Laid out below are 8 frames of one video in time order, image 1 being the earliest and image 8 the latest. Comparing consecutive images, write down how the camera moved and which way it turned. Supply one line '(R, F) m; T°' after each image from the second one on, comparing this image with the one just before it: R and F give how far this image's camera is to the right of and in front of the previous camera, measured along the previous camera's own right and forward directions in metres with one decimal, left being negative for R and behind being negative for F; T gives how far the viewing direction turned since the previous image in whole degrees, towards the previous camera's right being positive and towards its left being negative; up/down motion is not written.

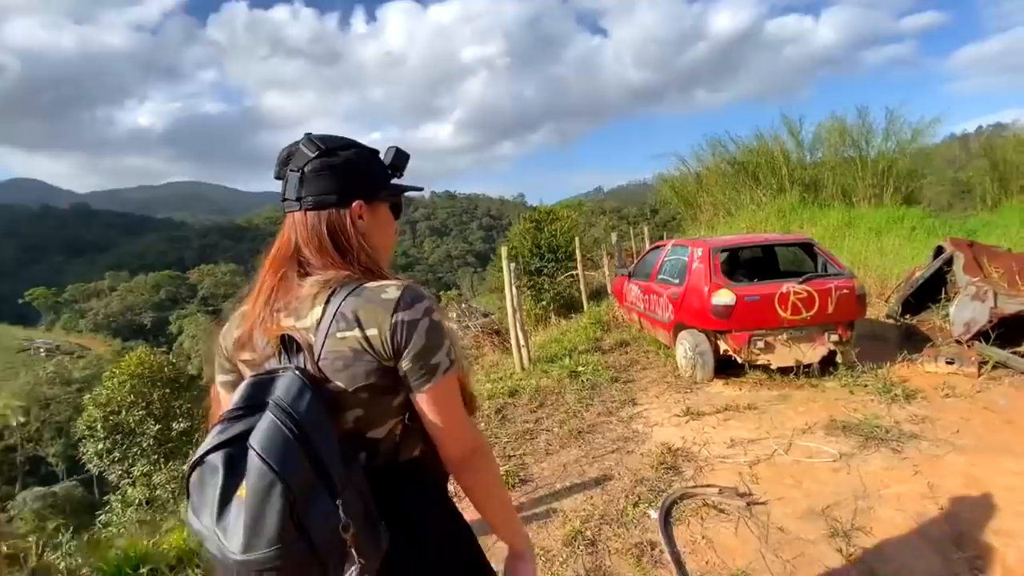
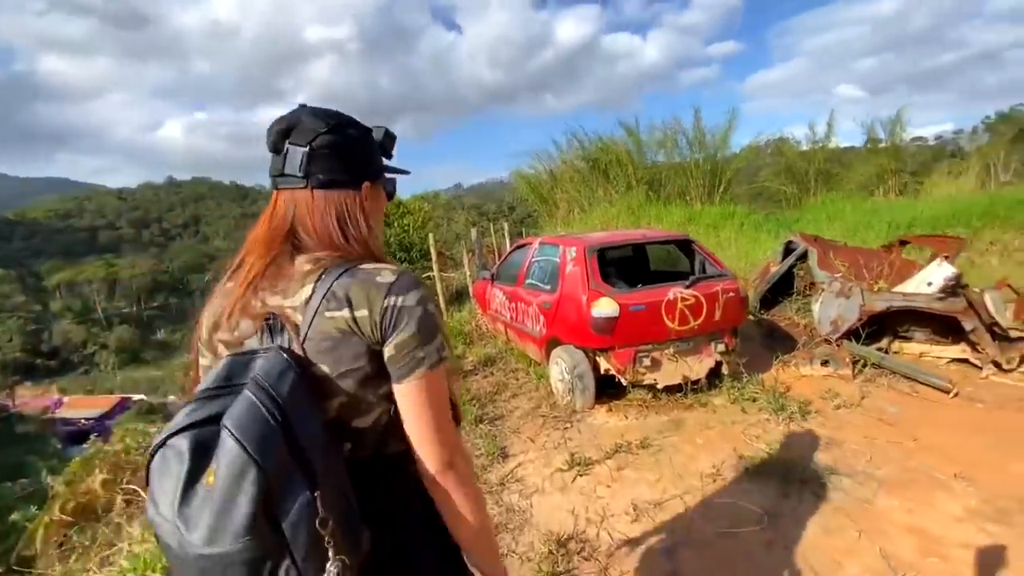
(+0.4, +1.8) m; +16°
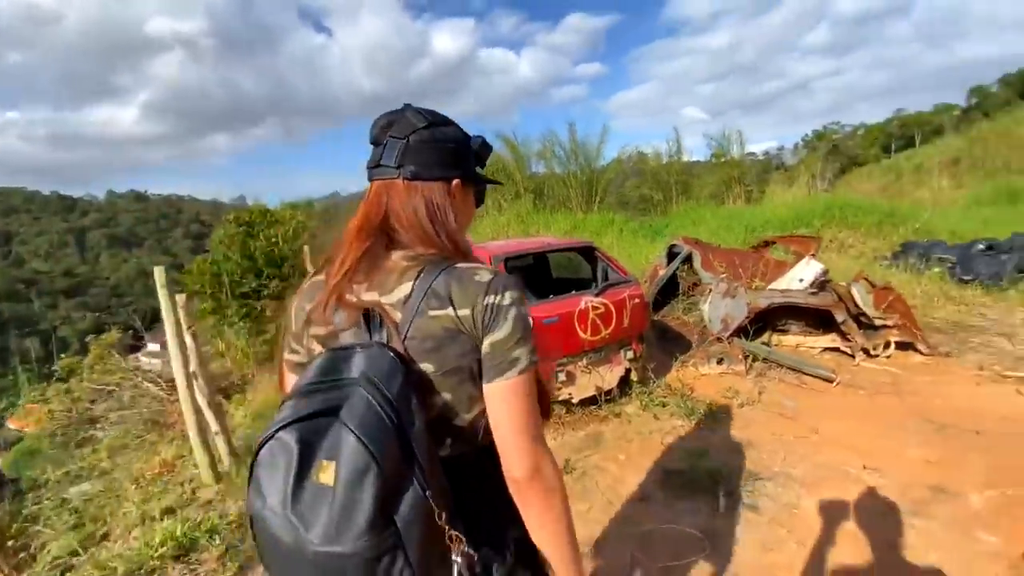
(-0.1, +0.6) m; +13°
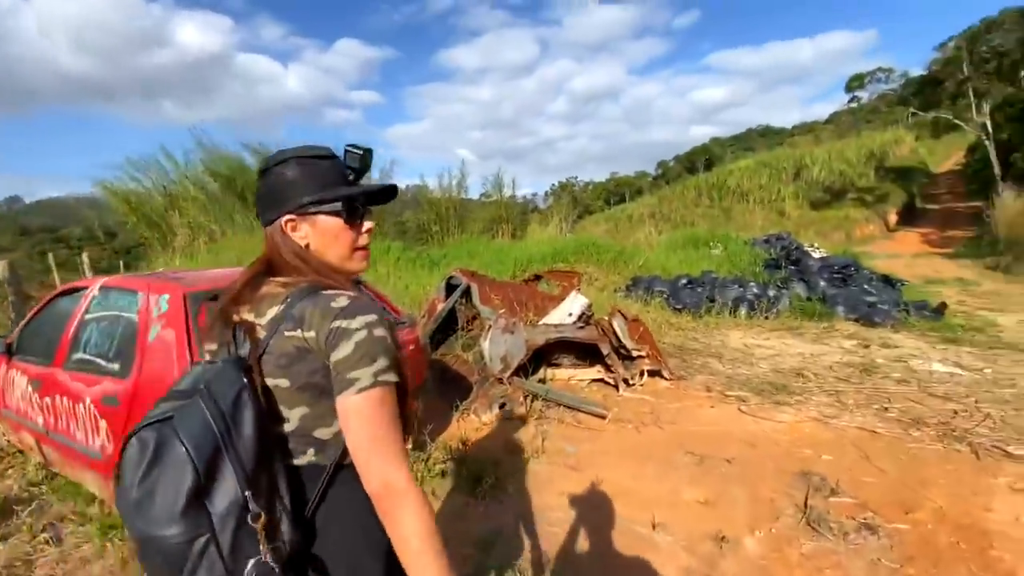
(+0.3, +1.0) m; +26°
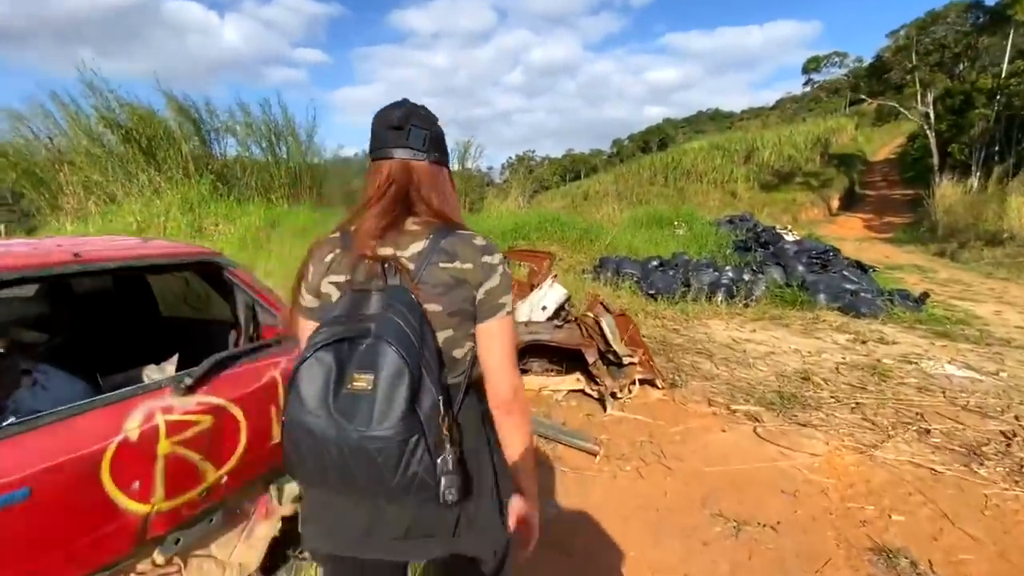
(0.0, +1.5) m; +6°
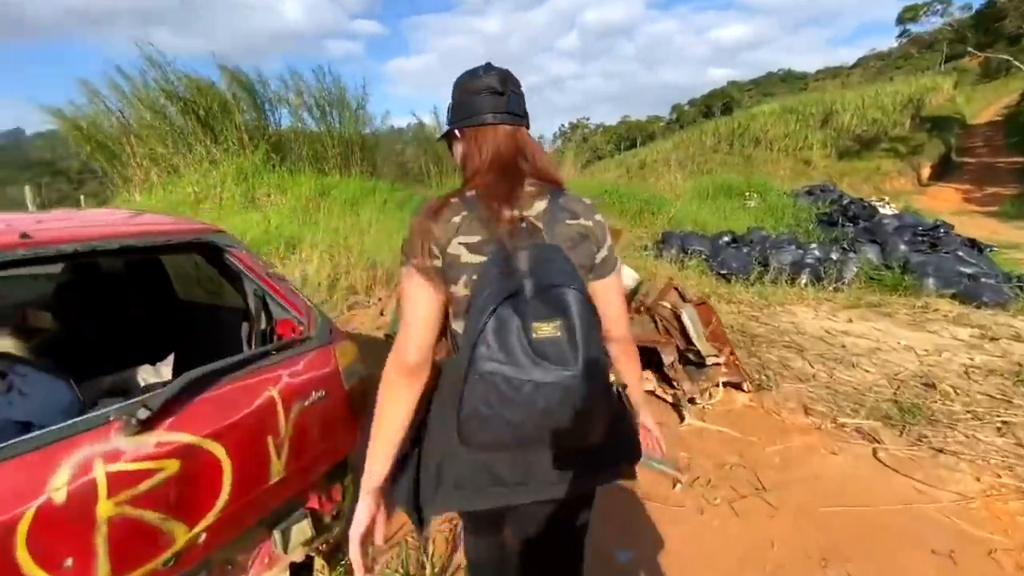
(-0.1, +0.7) m; -6°
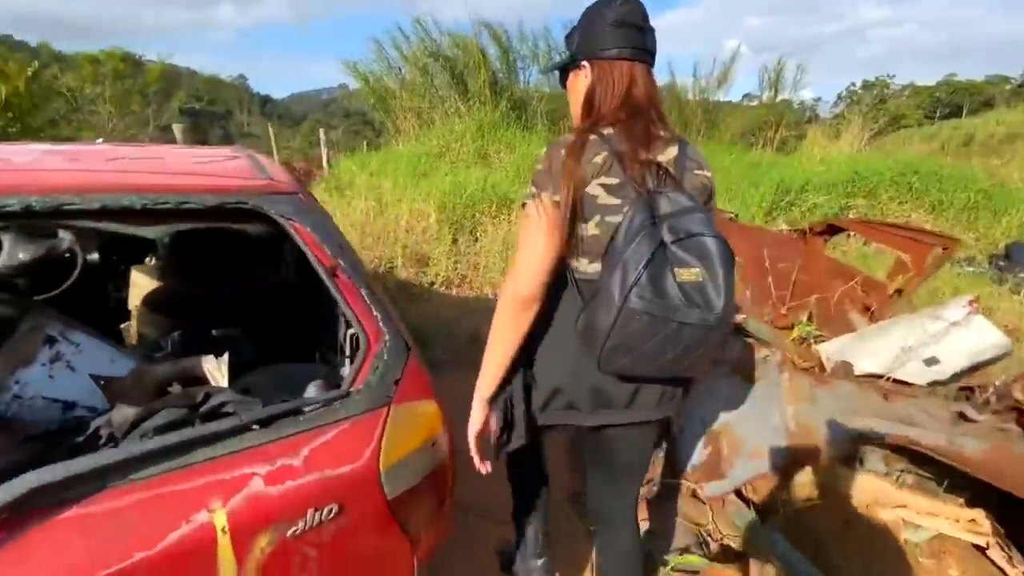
(-0.1, +1.2) m; -25°
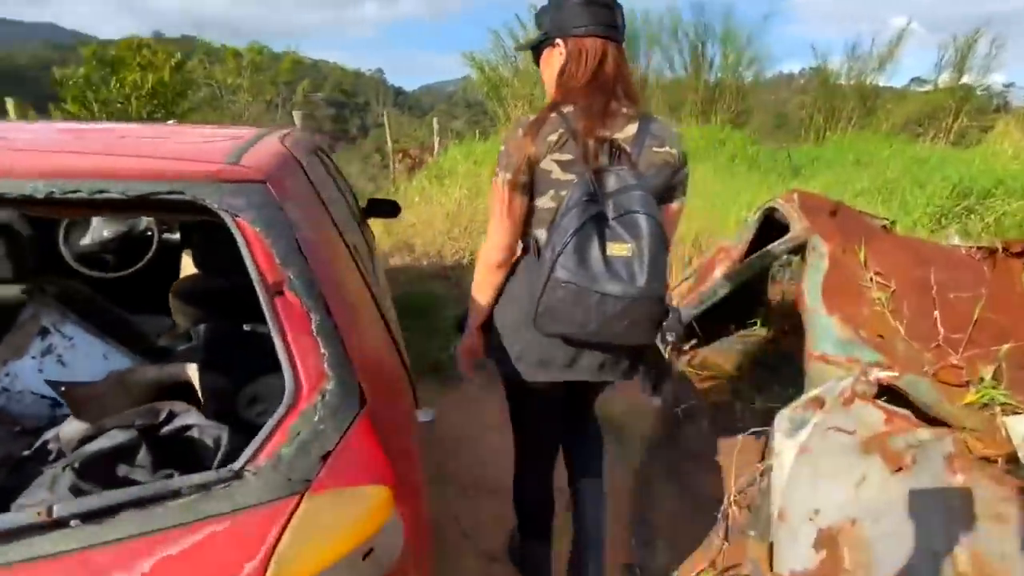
(+0.2, +0.5) m; -12°
